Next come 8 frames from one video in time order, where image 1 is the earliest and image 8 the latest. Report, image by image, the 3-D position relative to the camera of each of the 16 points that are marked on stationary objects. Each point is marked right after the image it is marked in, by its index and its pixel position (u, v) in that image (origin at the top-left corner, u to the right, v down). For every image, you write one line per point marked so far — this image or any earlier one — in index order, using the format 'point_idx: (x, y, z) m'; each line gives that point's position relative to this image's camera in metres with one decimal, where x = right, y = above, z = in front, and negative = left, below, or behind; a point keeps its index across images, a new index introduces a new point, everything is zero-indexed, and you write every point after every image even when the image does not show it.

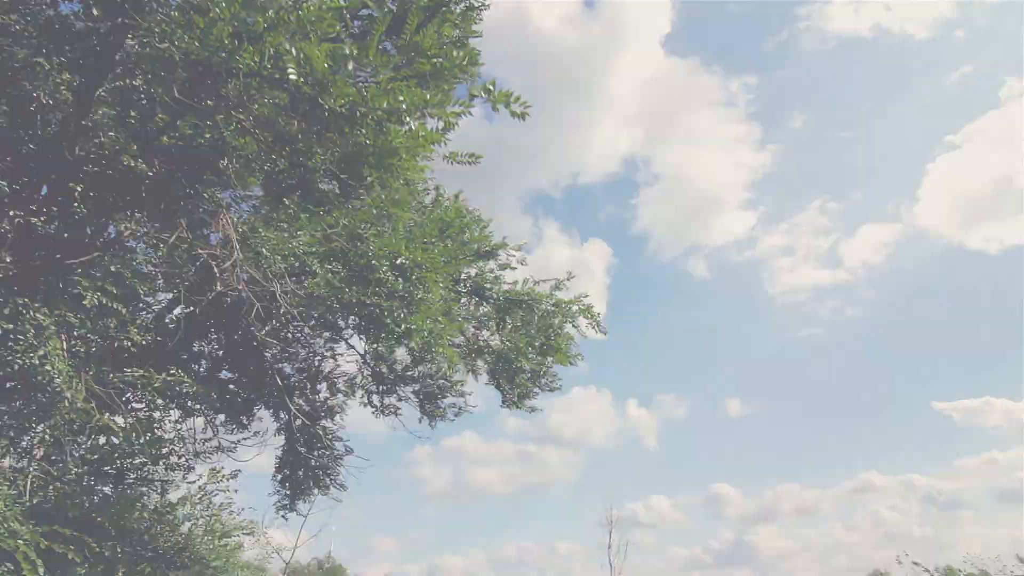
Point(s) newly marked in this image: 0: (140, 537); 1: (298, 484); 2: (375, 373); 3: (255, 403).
0: (-4.8, -3.2, +7.0) m
1: (-4.5, -4.2, +11.5) m
2: (-2.9, -1.8, +11.5) m
3: (-5.4, -2.5, +11.5) m
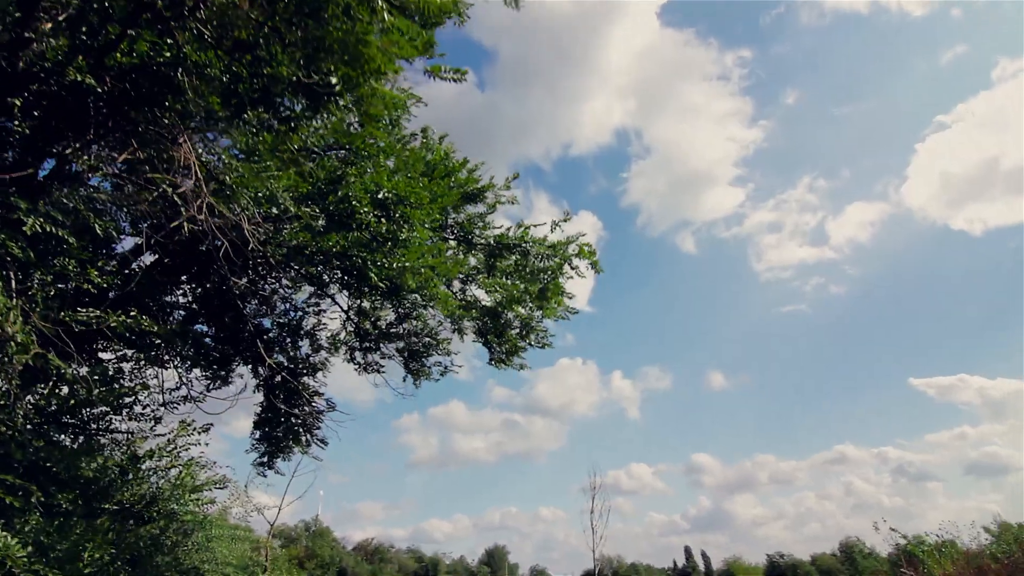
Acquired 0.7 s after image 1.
0: (-5.0, -2.4, +6.6) m
1: (-4.8, -3.2, +11.2) m
2: (-3.1, -0.8, +11.0) m
3: (-5.6, -1.5, +11.0) m
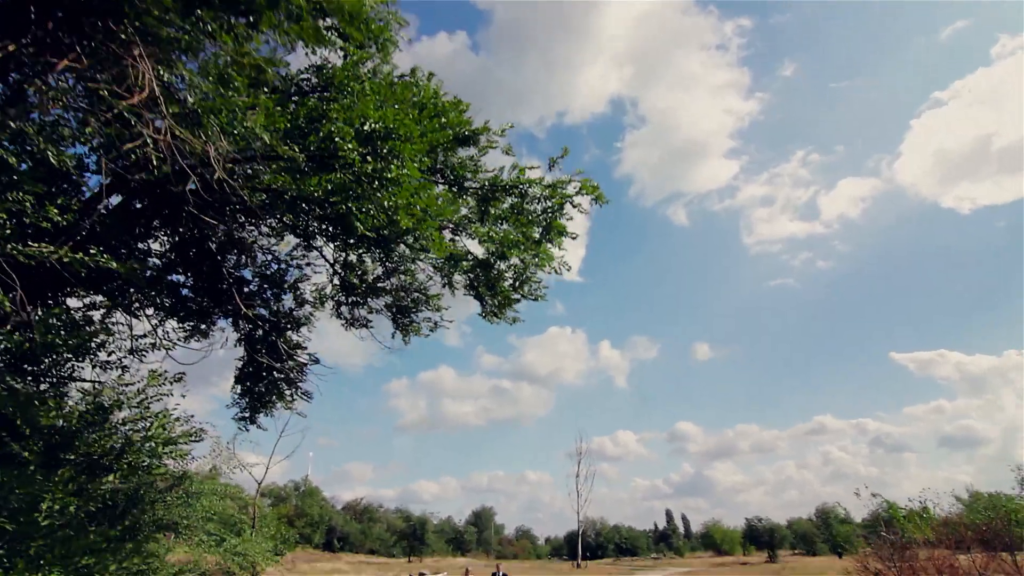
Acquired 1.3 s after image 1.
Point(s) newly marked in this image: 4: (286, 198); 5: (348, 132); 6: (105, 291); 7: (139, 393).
0: (-5.1, -1.7, +6.2) m
1: (-5.0, -2.2, +10.8) m
2: (-3.3, +0.1, +10.5) m
3: (-5.8, -0.5, +10.5) m
4: (-3.5, +1.4, +8.4) m
5: (-2.2, +2.1, +7.4) m
6: (-5.9, 0.0, +7.9) m
7: (-4.8, -1.3, +7.0) m
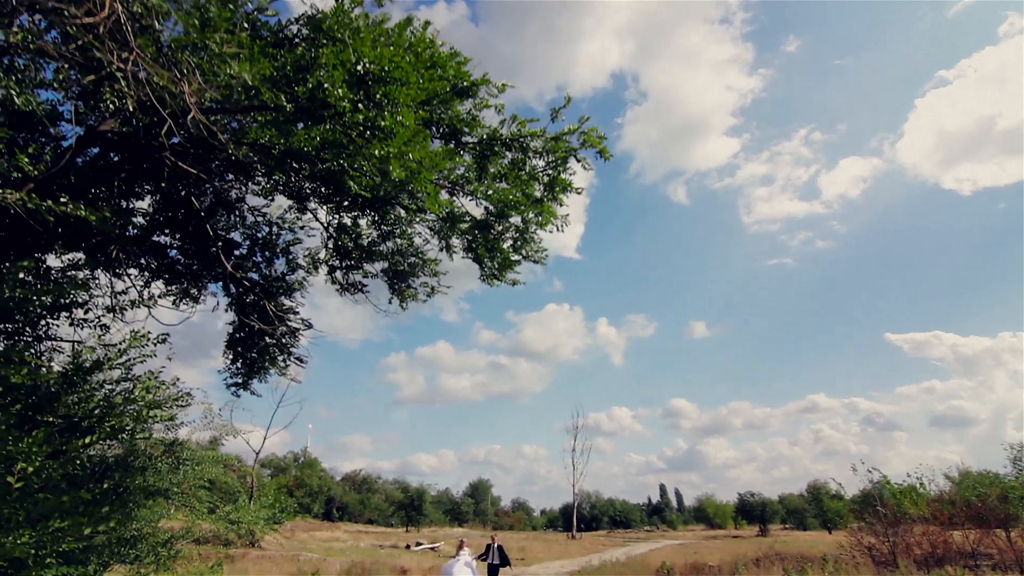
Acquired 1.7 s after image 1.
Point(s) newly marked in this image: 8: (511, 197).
0: (-5.0, -1.2, +5.9) m
1: (-5.0, -1.5, +10.5) m
2: (-3.2, +0.8, +10.1) m
3: (-5.8, +0.2, +10.1) m
4: (-3.5, +2.0, +8.0) m
5: (-2.1, +2.6, +6.9) m
6: (-5.8, +0.5, +7.4) m
7: (-4.8, -0.8, +6.7) m
8: (-0.1, +1.3, +7.5) m
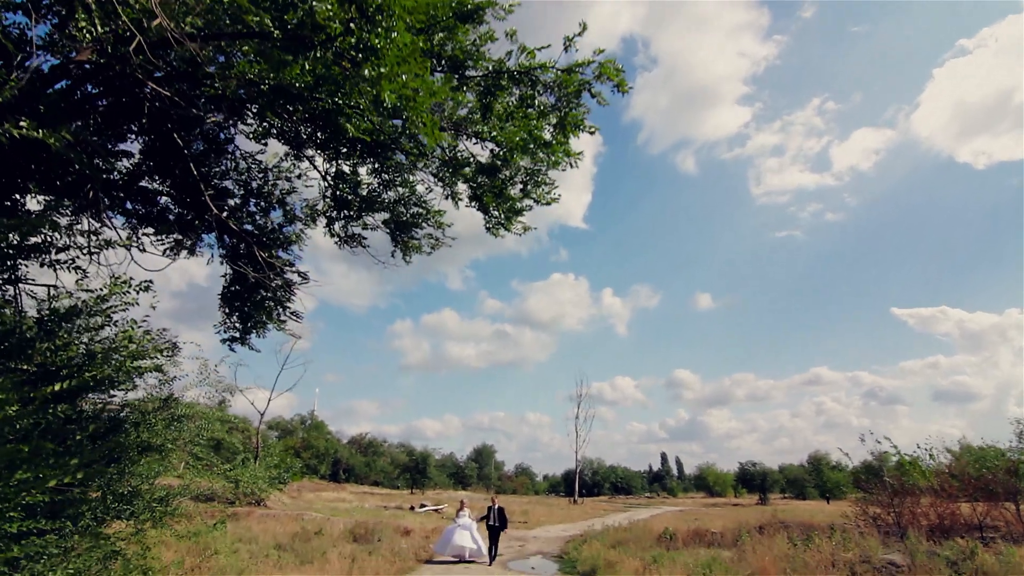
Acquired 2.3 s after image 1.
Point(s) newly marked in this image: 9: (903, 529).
0: (-5.0, -0.6, +5.5) m
1: (-4.8, -0.6, +10.1) m
2: (-3.1, +1.6, +9.6) m
3: (-5.6, +1.1, +9.6) m
4: (-3.3, +2.7, +7.3) m
5: (-2.0, +3.3, +6.2) m
6: (-5.7, +1.3, +6.9) m
7: (-4.7, -0.1, +6.2) m
8: (+0.1, +1.9, +6.9) m
9: (+12.7, -7.9, +17.8) m
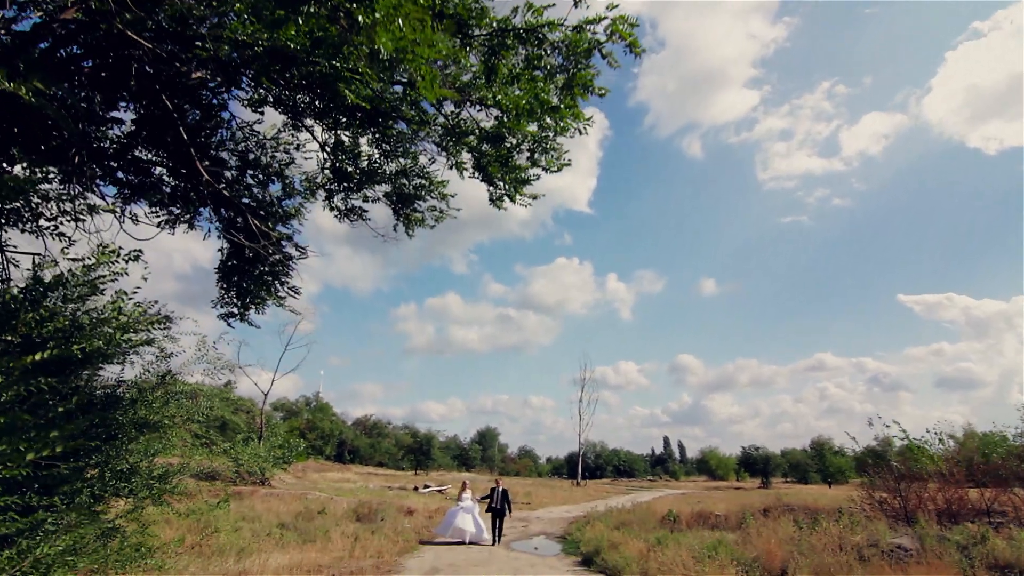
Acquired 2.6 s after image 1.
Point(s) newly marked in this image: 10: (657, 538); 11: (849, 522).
0: (-4.9, -0.2, +5.2) m
1: (-4.8, -0.1, +9.8) m
2: (-3.0, +2.1, +9.2) m
3: (-5.5, +1.5, +9.3) m
4: (-3.2, +3.0, +7.0) m
5: (-1.9, +3.6, +5.8) m
6: (-5.6, +1.6, +6.6) m
7: (-4.6, +0.2, +6.0) m
8: (+0.2, +2.2, +6.6) m
9: (+12.8, -7.3, +17.6) m
10: (+4.2, -7.1, +15.6) m
11: (+9.2, -6.4, +14.9) m
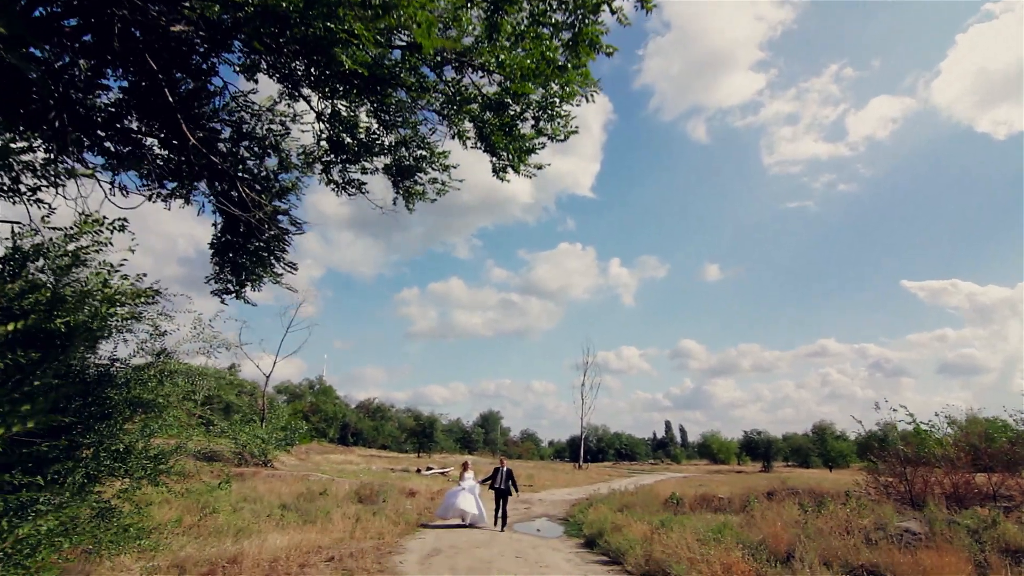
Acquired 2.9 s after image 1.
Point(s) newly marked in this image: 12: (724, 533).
0: (-4.9, 0.0, +4.9) m
1: (-4.7, +0.3, +9.6) m
2: (-2.9, +2.5, +8.9) m
3: (-5.4, +1.9, +9.0) m
4: (-3.2, +3.4, +6.6) m
5: (-1.9, +3.9, +5.4) m
6: (-5.6, +2.0, +6.3) m
7: (-4.6, +0.5, +5.7) m
8: (+0.2, +2.5, +6.2) m
9: (+12.9, -6.7, +17.5) m
10: (+4.2, -6.6, +15.5) m
11: (+9.3, -5.9, +14.8) m
12: (+5.0, -5.8, +13.0) m
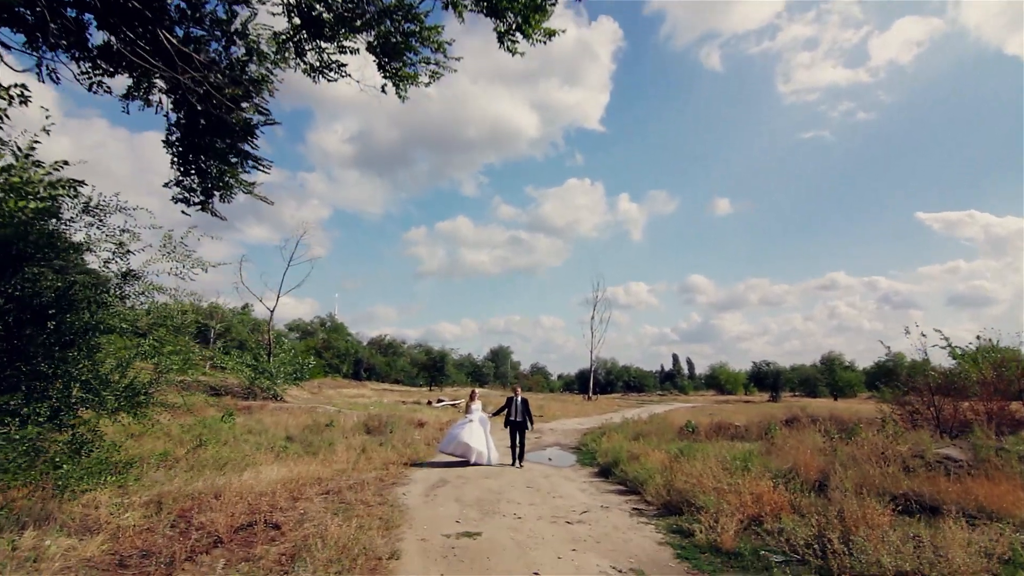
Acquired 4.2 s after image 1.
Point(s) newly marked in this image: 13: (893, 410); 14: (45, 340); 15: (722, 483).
0: (-4.8, +0.9, +3.8) m
1: (-4.6, +1.6, +8.3) m
2: (-2.8, +3.8, +7.4) m
3: (-5.3, +3.2, +7.6) m
4: (-3.1, +4.4, +5.0) m
5: (-1.8, +4.8, +3.8) m
6: (-5.5, +3.0, +4.9) m
7: (-4.5, +1.4, +4.4) m
8: (+0.3, +3.6, +4.6) m
9: (+13.3, -4.2, +16.7) m
10: (+4.5, -4.4, +14.9) m
11: (+9.6, -3.7, +14.0) m
12: (+5.3, -3.9, +12.2) m
13: (+12.7, -4.1, +18.1) m
14: (-6.4, -0.7, +7.5) m
15: (+3.8, -3.5, +9.9) m
